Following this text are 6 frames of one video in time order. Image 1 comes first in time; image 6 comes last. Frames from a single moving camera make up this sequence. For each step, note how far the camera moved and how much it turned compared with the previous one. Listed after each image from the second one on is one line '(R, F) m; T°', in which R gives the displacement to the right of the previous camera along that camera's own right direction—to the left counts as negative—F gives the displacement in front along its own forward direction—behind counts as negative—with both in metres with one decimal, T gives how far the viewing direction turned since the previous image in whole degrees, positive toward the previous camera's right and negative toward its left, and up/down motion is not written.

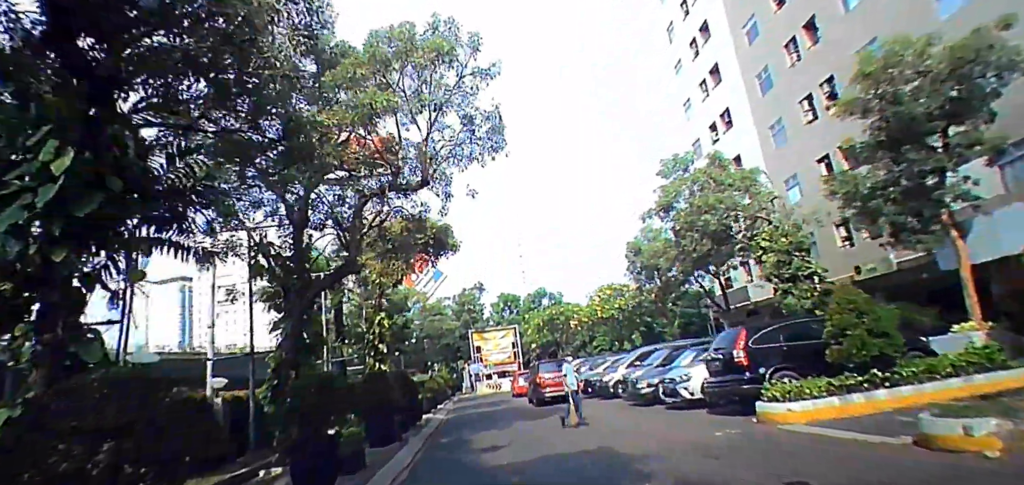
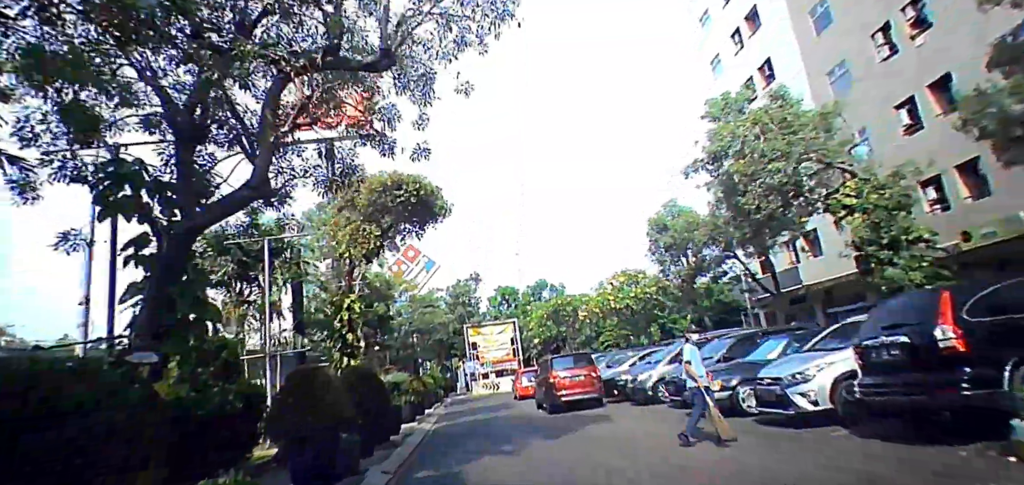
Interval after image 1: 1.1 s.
(-0.3, +4.6) m; 0°
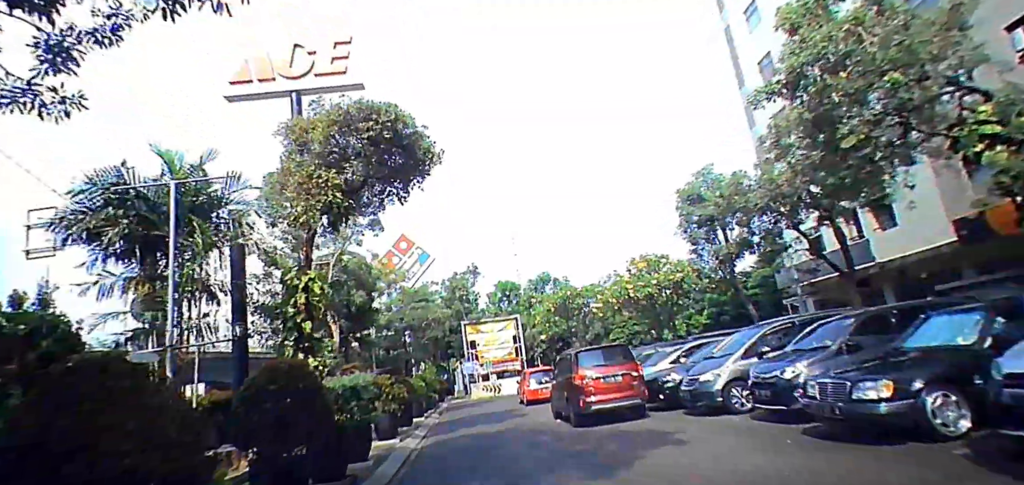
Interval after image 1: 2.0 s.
(-0.3, +4.1) m; 0°
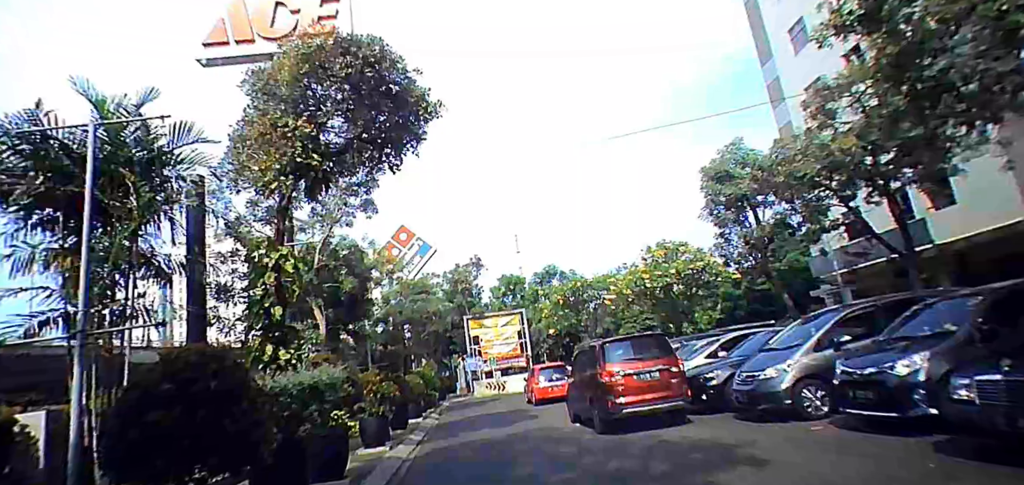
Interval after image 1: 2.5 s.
(-0.2, +2.1) m; 0°
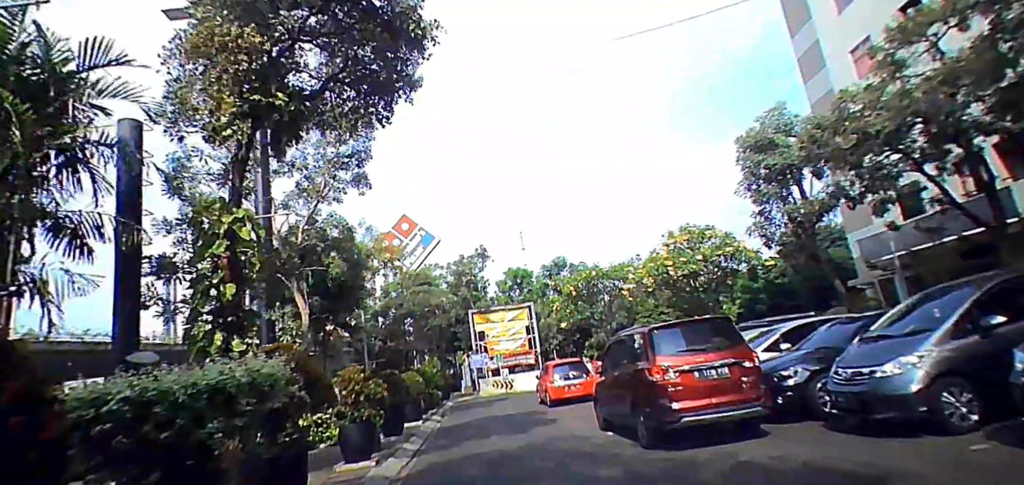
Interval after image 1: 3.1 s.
(-0.2, +2.3) m; -1°
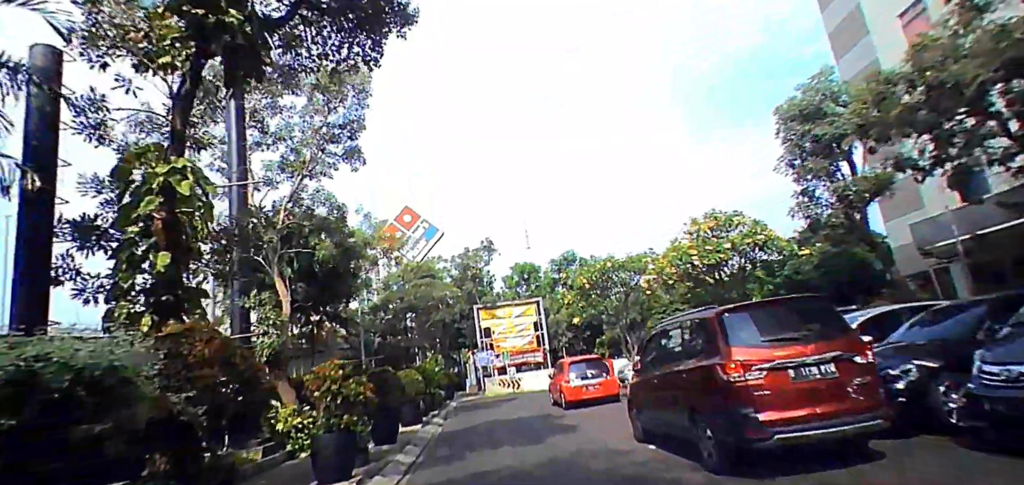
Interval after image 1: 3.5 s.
(-0.2, +1.9) m; -1°
